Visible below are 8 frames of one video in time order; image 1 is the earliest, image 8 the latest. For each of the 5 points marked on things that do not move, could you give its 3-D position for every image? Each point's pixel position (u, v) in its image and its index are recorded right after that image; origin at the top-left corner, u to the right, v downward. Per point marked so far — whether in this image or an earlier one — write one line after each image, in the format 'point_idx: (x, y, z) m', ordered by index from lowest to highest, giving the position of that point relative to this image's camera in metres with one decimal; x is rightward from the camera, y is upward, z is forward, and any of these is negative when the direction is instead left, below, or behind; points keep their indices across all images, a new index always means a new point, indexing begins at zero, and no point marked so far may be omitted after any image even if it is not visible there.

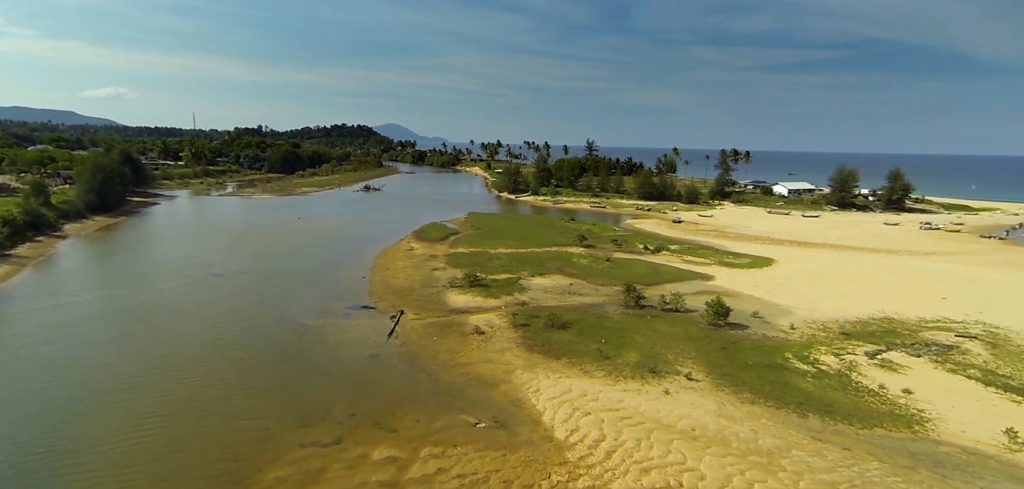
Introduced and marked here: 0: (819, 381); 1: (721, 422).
0: (+12.0, -5.3, +19.2) m
1: (+6.9, -5.8, +16.5) m
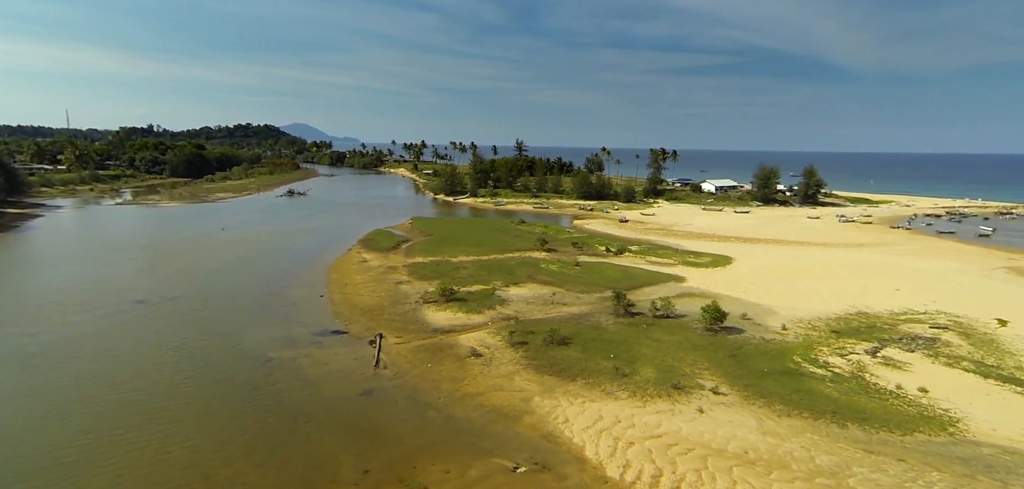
0: (+12.7, -5.4, +19.1) m
1: (+8.1, -6.1, +15.6) m
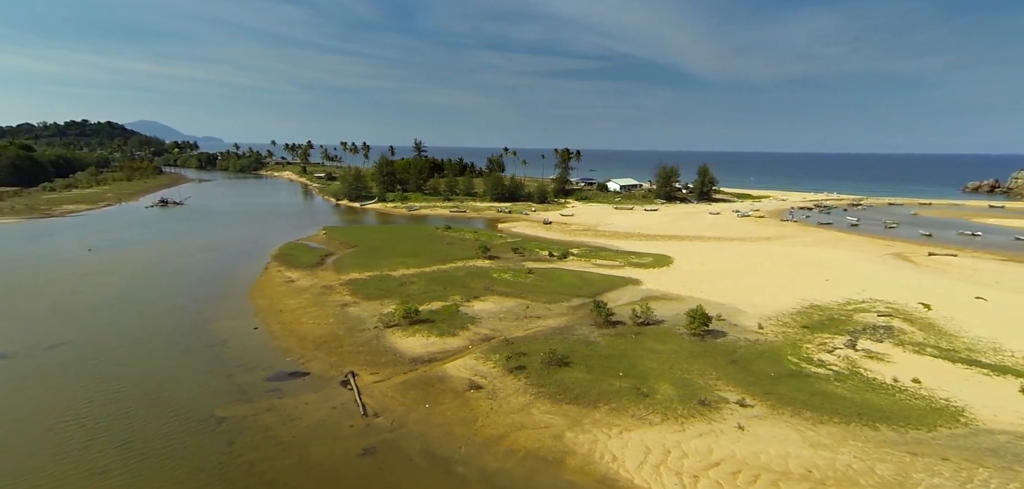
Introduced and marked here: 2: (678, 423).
0: (+13.2, -5.5, +19.5) m
1: (+9.4, -6.3, +15.2) m
2: (+5.6, -6.0, +16.9) m
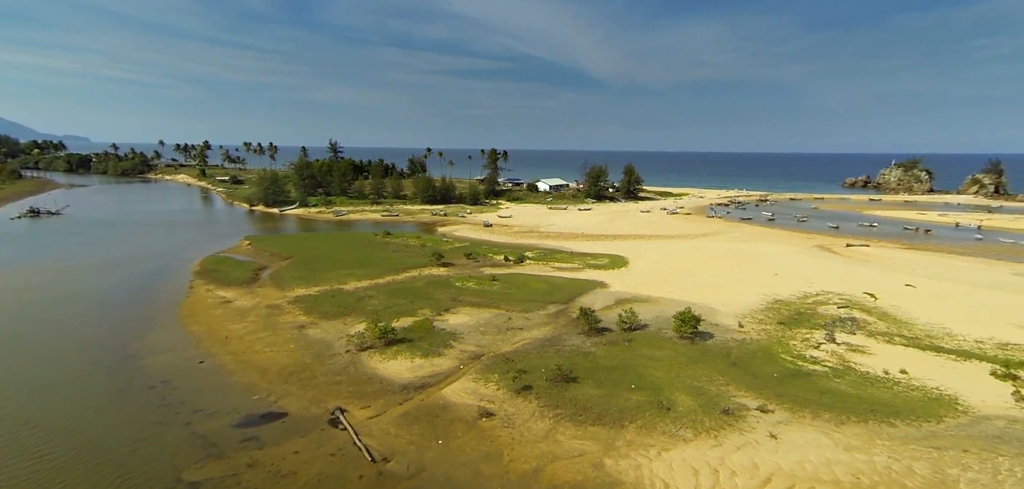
0: (+13.5, -5.5, +20.1) m
1: (+10.5, -6.4, +15.2) m
2: (+6.5, -6.2, +16.3) m
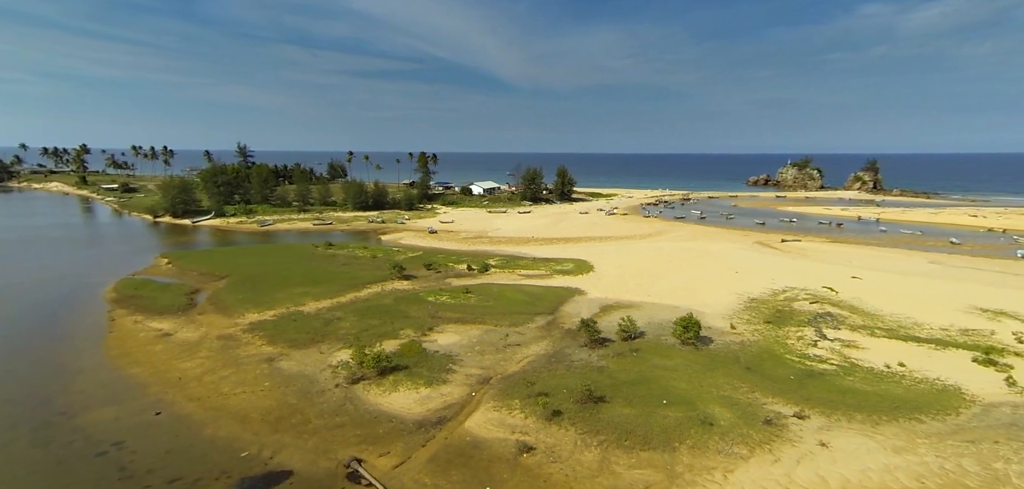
0: (+14.3, -5.5, +20.6) m
1: (+12.2, -6.5, +15.3) m
2: (+8.0, -6.5, +15.7) m
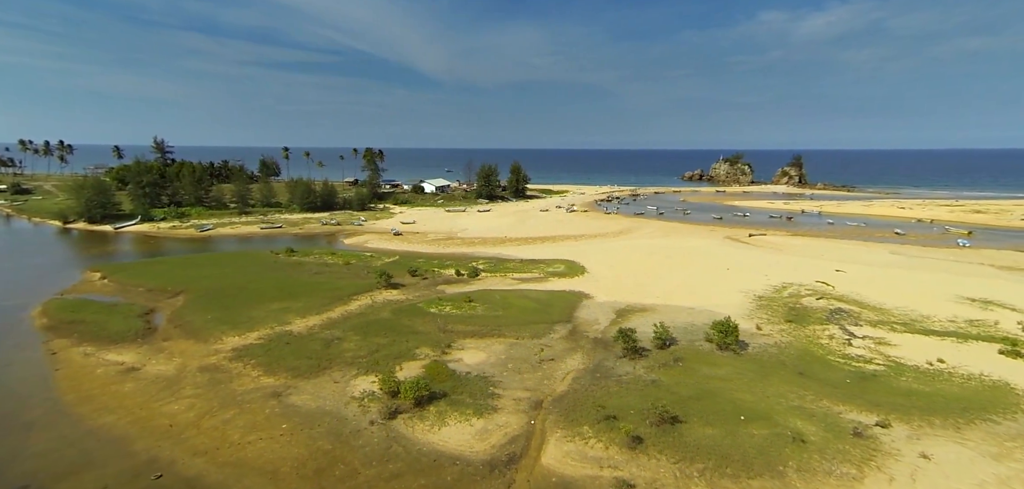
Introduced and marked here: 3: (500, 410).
0: (+16.4, -5.5, +20.5) m
1: (+15.0, -6.6, +15.0) m
2: (+10.8, -6.6, +14.9) m
3: (-0.5, -6.1, +18.6) m
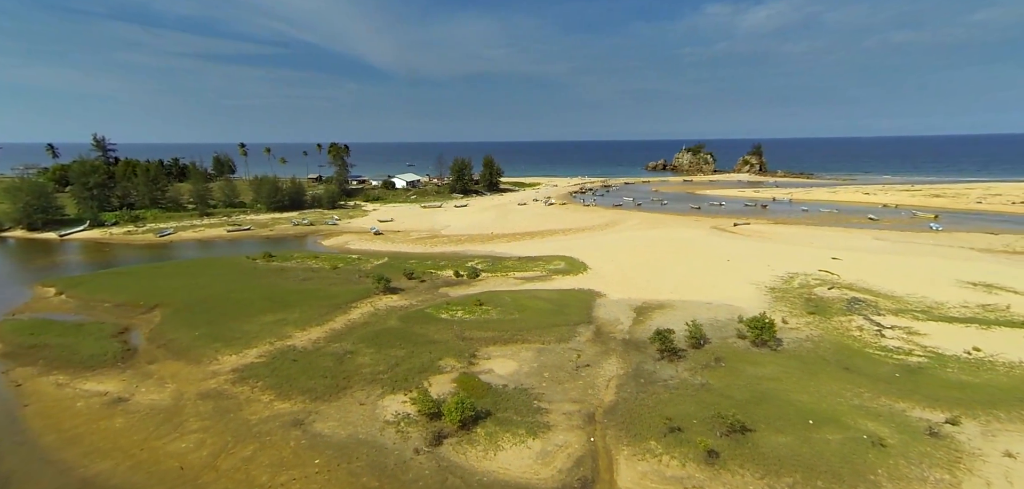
0: (+18.0, -5.0, +20.3) m
1: (+17.1, -6.3, +14.7) m
2: (+12.9, -6.4, +14.2) m
3: (+1.4, -6.2, +17.0) m
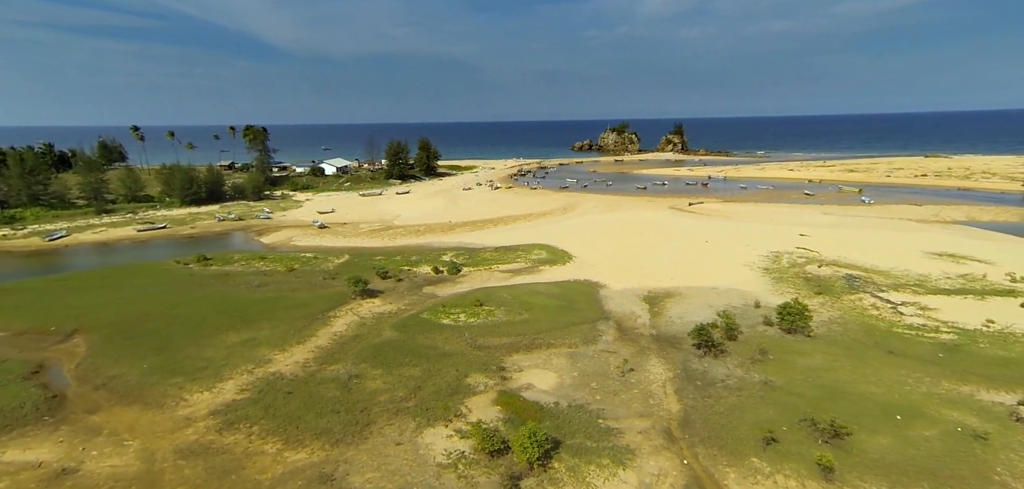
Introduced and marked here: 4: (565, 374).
0: (+19.5, -4.1, +20.6) m
1: (+19.5, -5.5, +15.0) m
2: (+15.5, -5.9, +13.9) m
3: (+3.7, -6.1, +14.8) m
4: (+2.0, -5.0, +19.8) m
